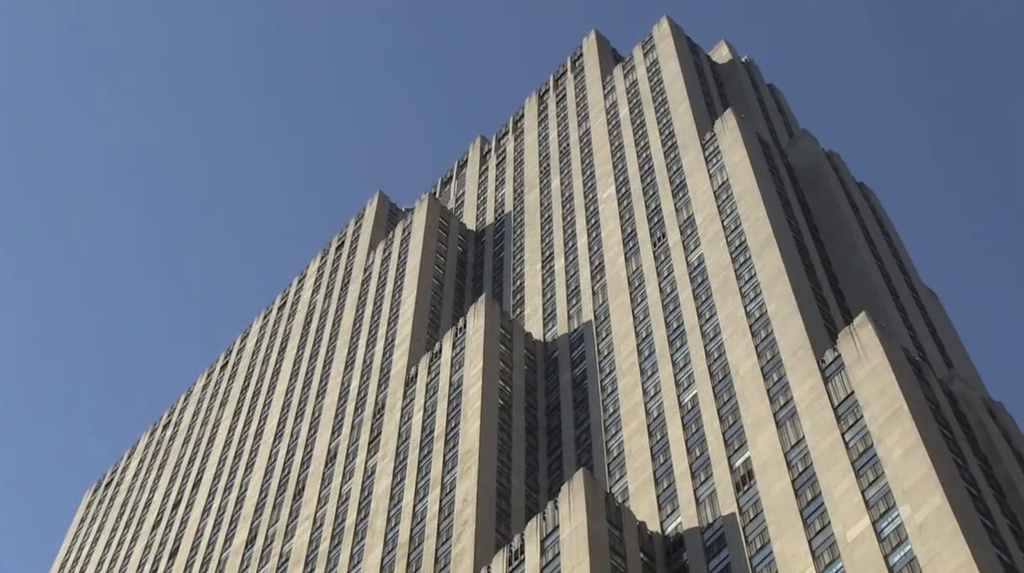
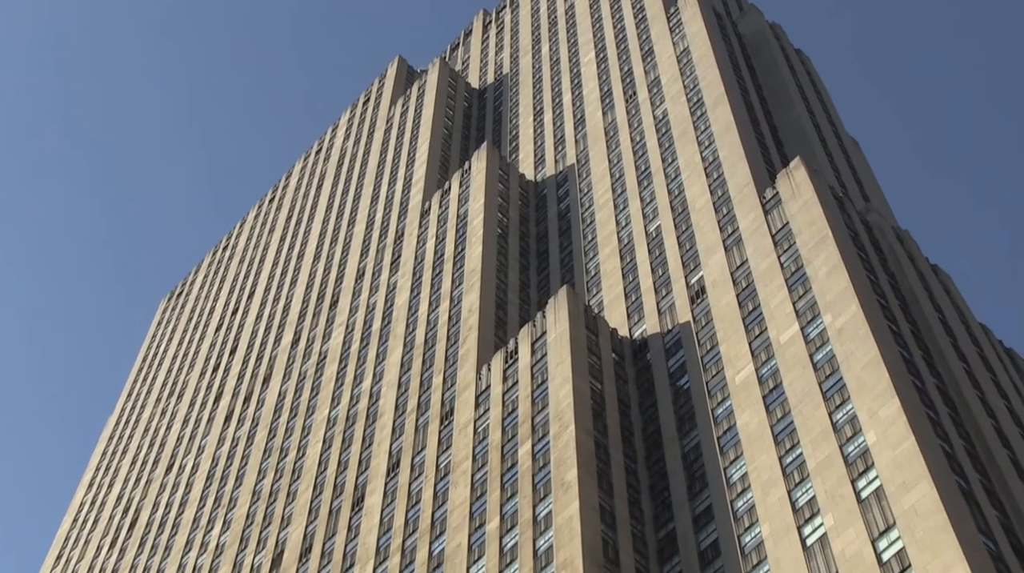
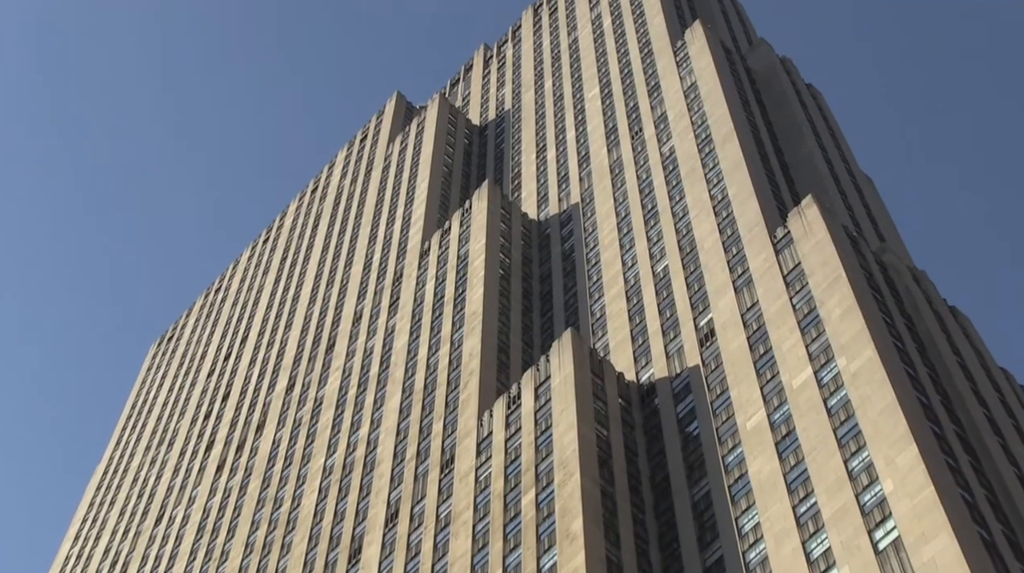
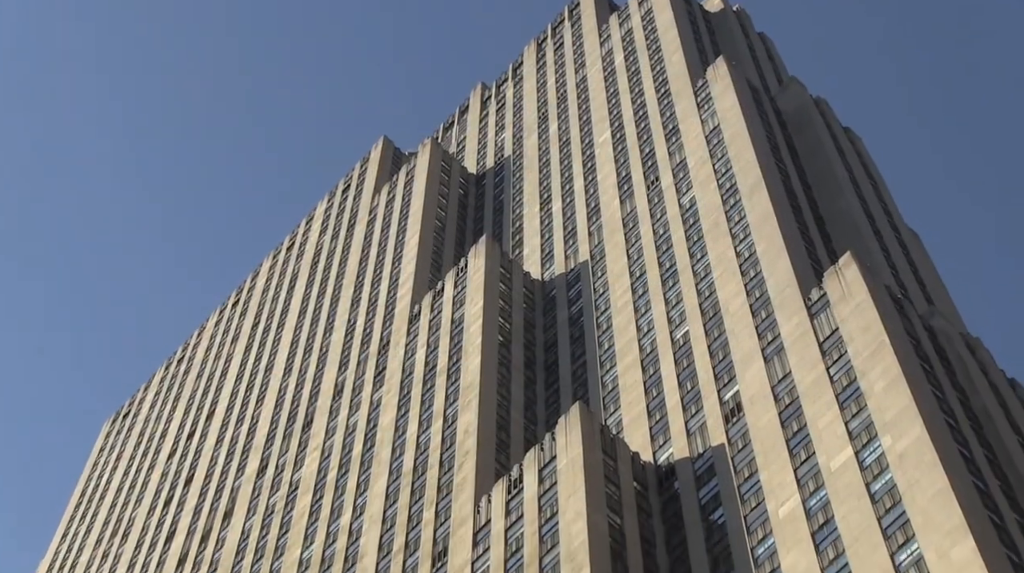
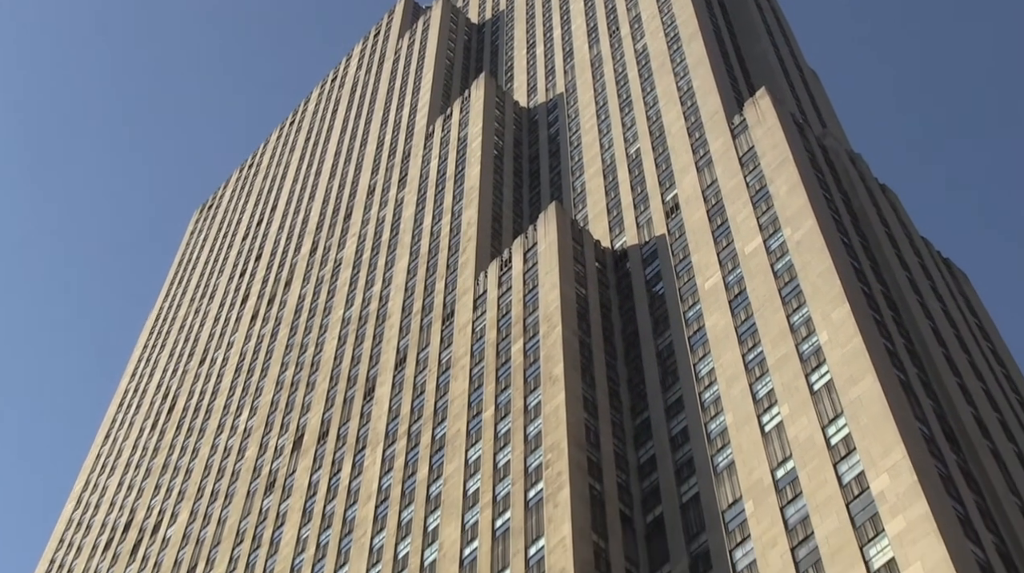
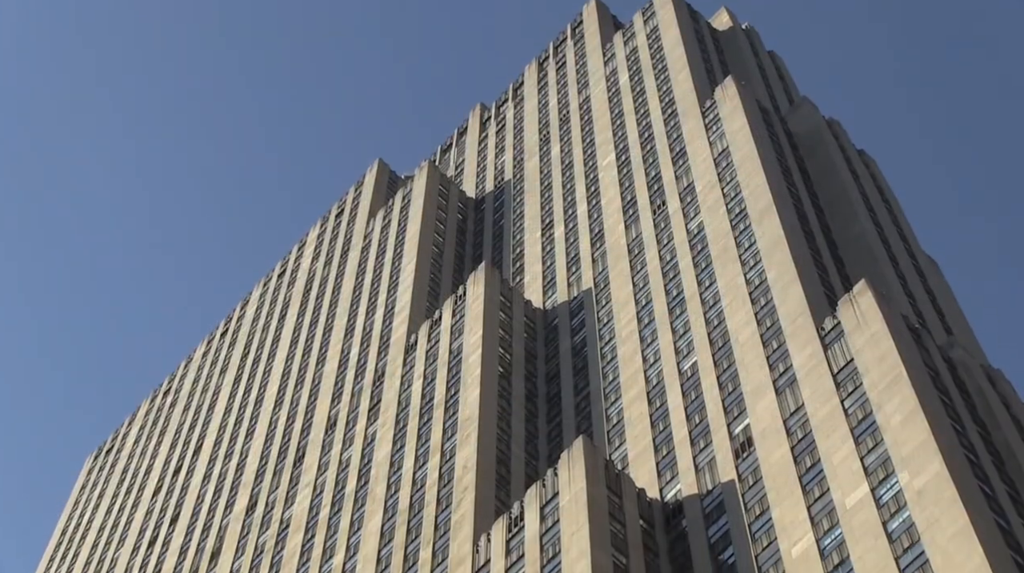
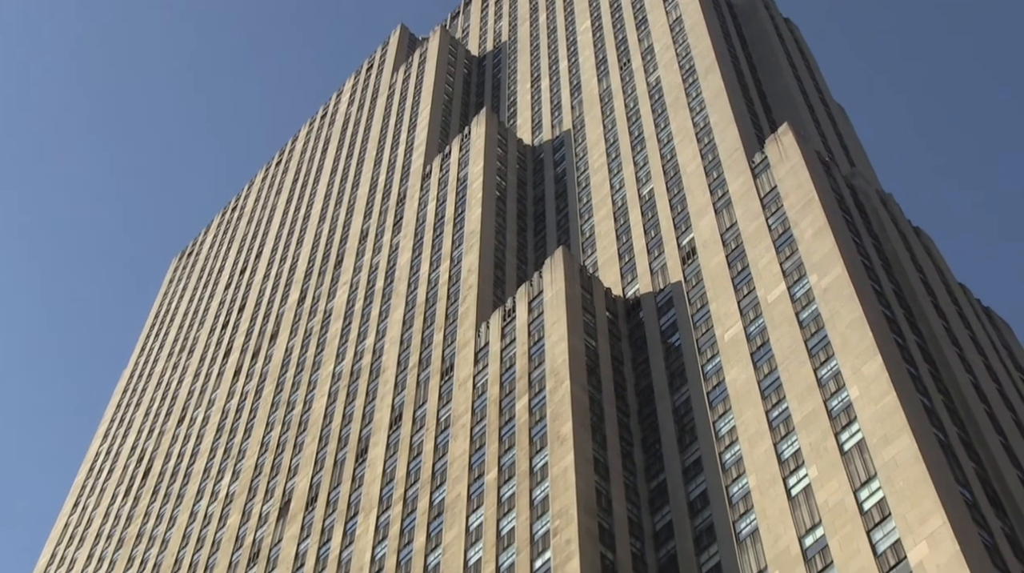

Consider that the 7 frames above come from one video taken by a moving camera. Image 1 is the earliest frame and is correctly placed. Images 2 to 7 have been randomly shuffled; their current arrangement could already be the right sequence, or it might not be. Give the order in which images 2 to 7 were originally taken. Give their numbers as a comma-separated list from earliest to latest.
6, 4, 3, 2, 7, 5
